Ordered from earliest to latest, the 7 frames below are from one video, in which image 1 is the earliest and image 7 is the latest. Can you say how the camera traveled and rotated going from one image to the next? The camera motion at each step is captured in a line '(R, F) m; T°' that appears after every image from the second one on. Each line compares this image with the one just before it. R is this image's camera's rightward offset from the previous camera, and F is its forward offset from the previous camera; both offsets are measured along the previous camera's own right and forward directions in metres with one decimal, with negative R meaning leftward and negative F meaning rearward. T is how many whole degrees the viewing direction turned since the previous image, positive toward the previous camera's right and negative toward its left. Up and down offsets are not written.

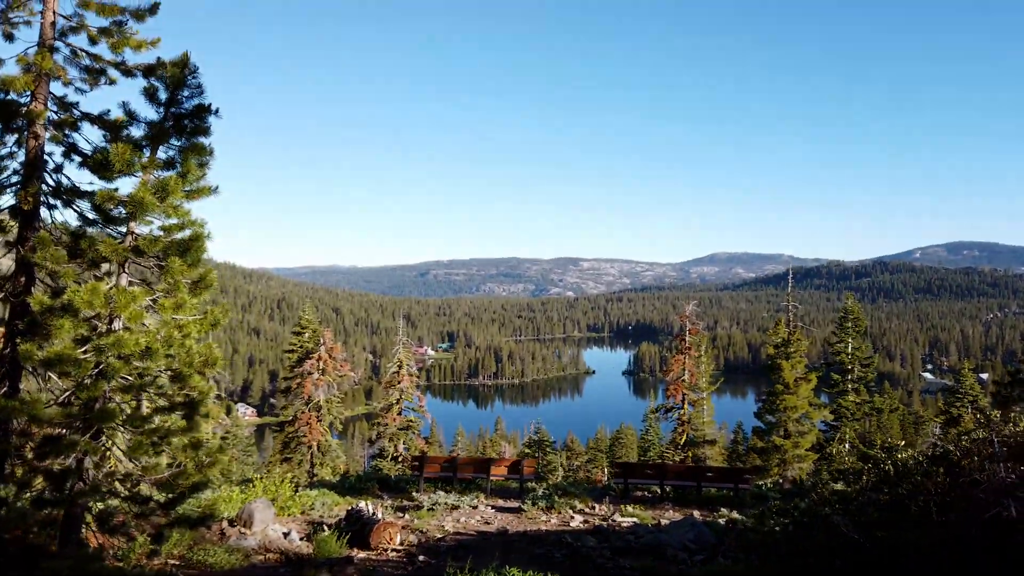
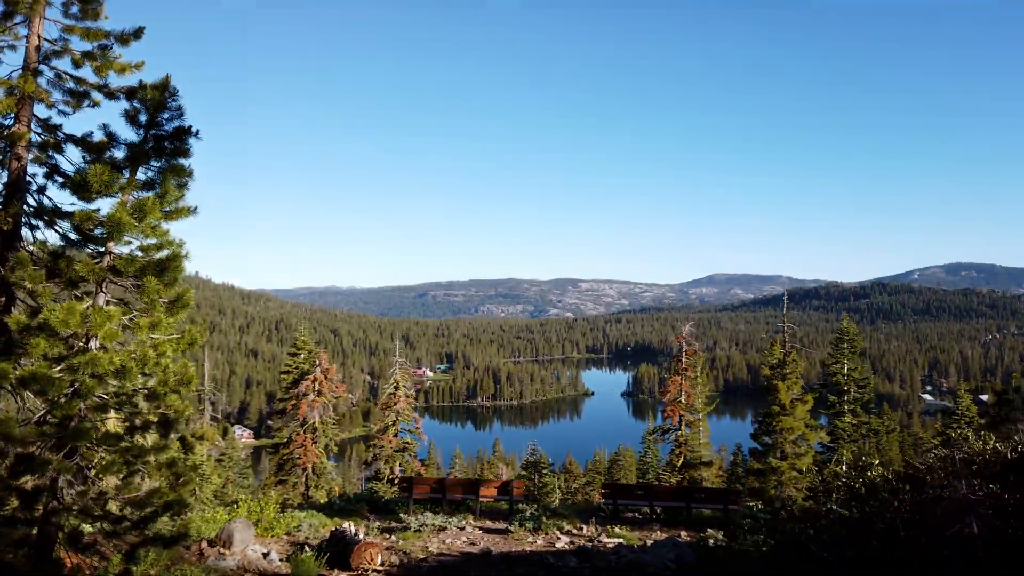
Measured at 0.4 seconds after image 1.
(+0.3, -0.2) m; 0°
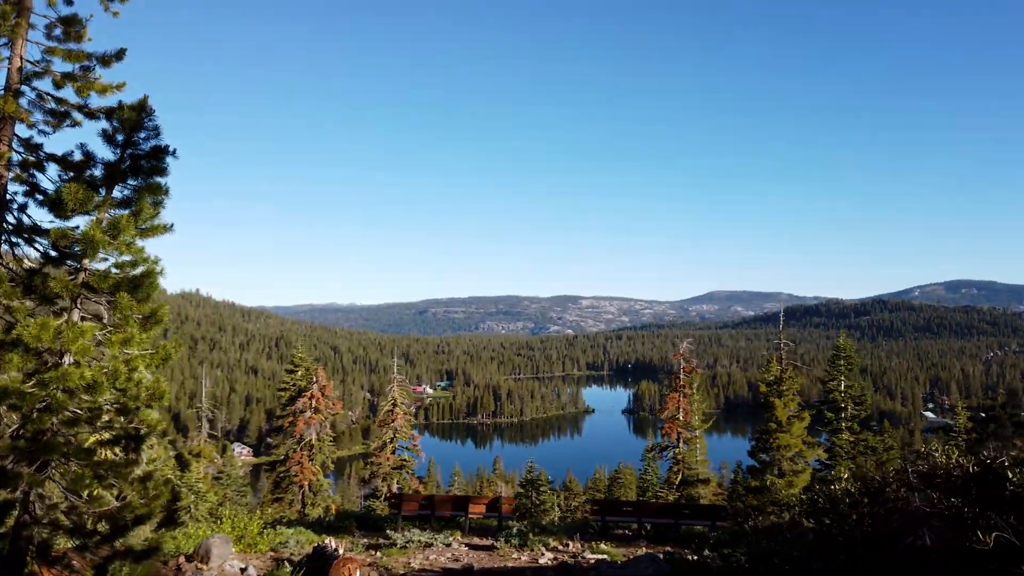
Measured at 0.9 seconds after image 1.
(+0.4, -0.2) m; 0°
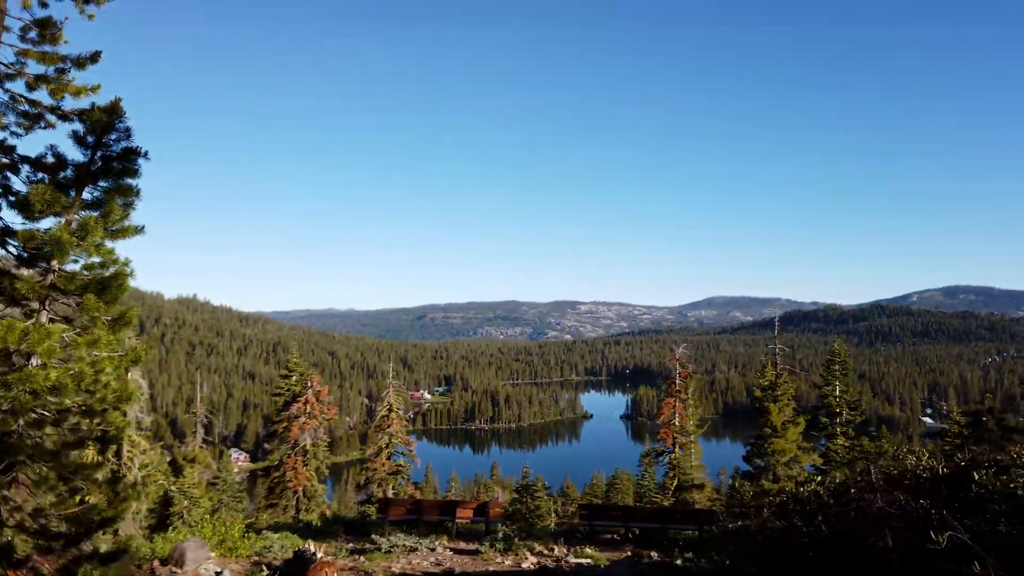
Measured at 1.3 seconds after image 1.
(+0.4, -0.1) m; 0°
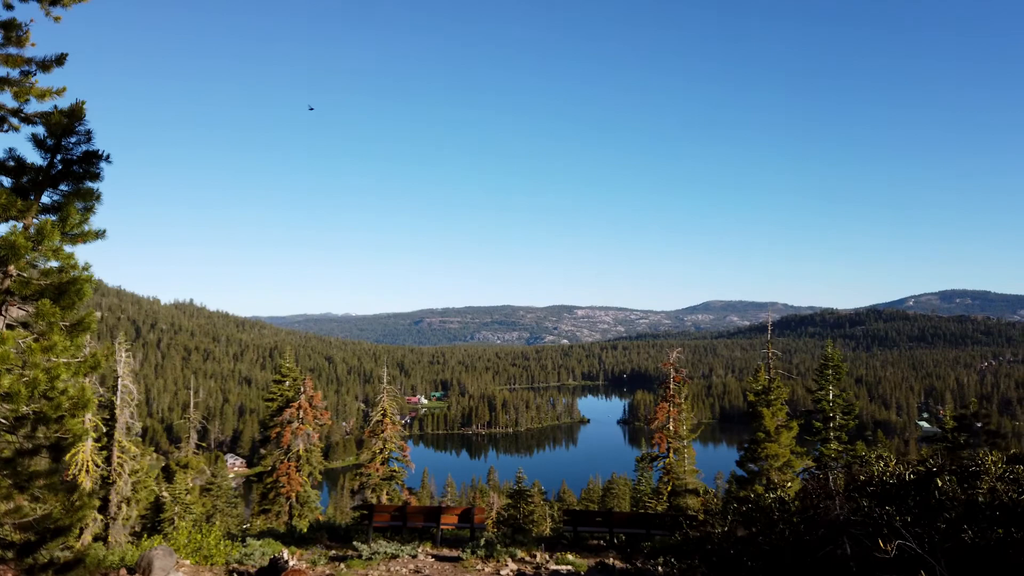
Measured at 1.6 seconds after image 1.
(+0.4, 0.0) m; 0°
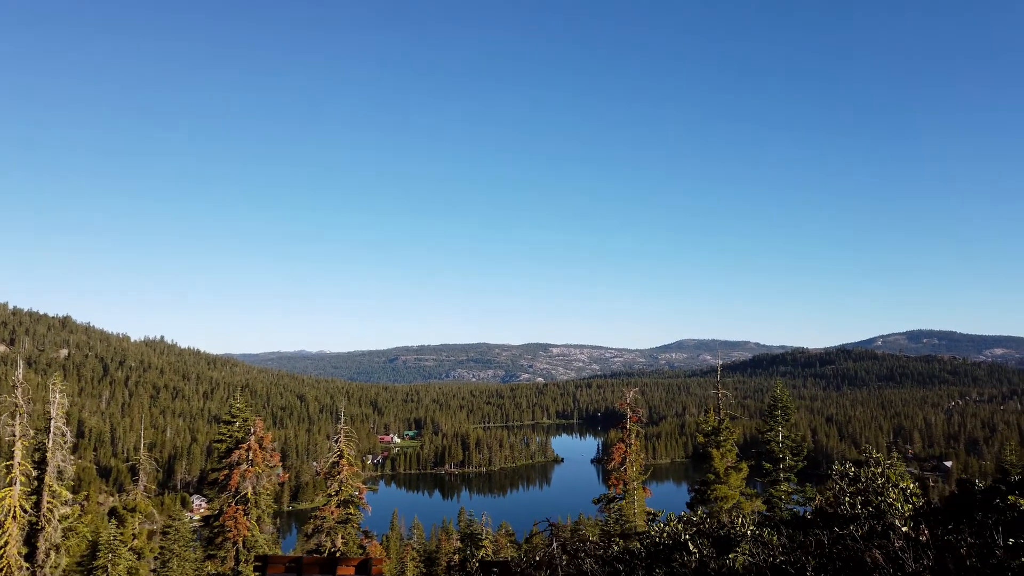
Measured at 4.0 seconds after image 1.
(+2.8, -0.9) m; +1°
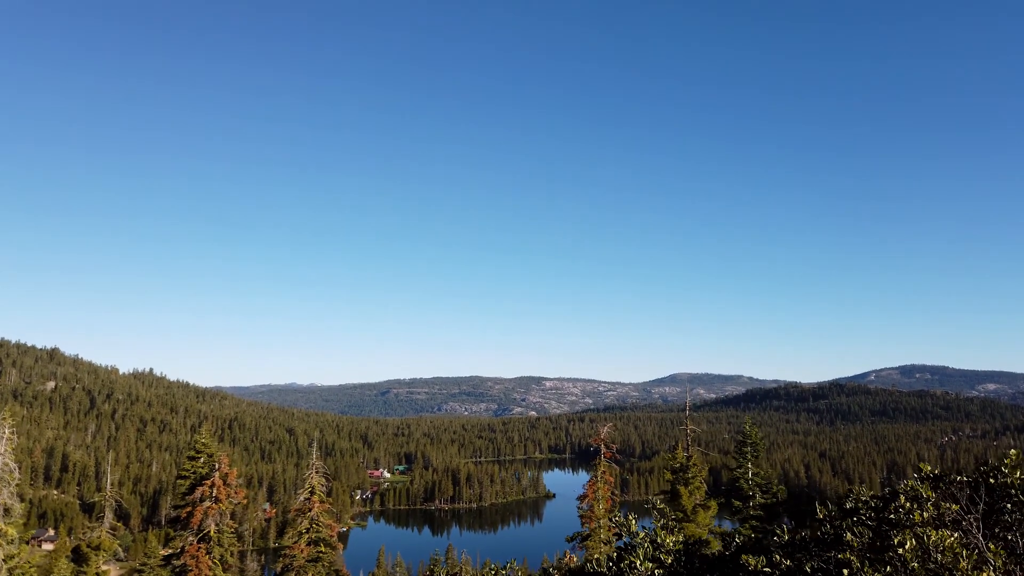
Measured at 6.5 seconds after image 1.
(+3.1, -0.4) m; -1°
